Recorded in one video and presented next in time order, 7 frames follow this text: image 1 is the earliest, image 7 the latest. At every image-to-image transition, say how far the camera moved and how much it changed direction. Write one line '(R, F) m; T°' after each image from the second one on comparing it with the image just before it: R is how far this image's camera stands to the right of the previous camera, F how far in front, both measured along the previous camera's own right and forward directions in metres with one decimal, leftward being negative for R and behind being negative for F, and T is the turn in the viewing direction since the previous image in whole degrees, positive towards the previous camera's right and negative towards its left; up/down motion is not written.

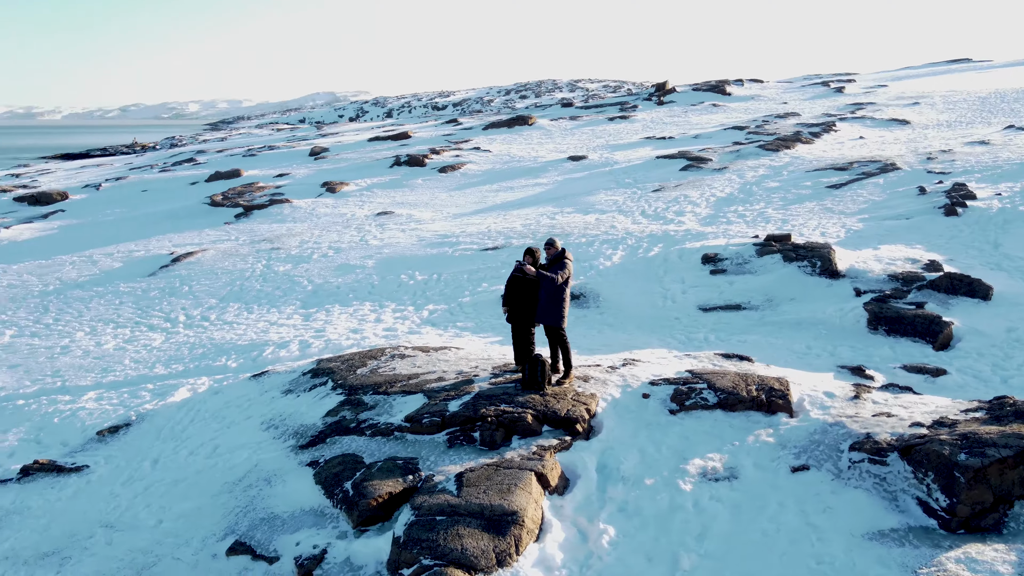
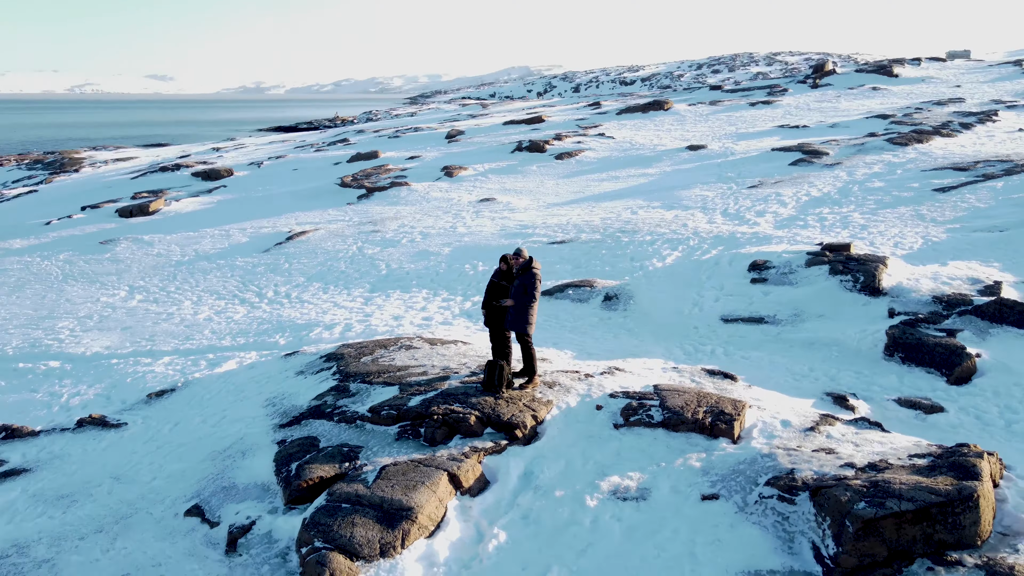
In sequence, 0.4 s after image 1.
(+1.8, -0.1) m; -13°
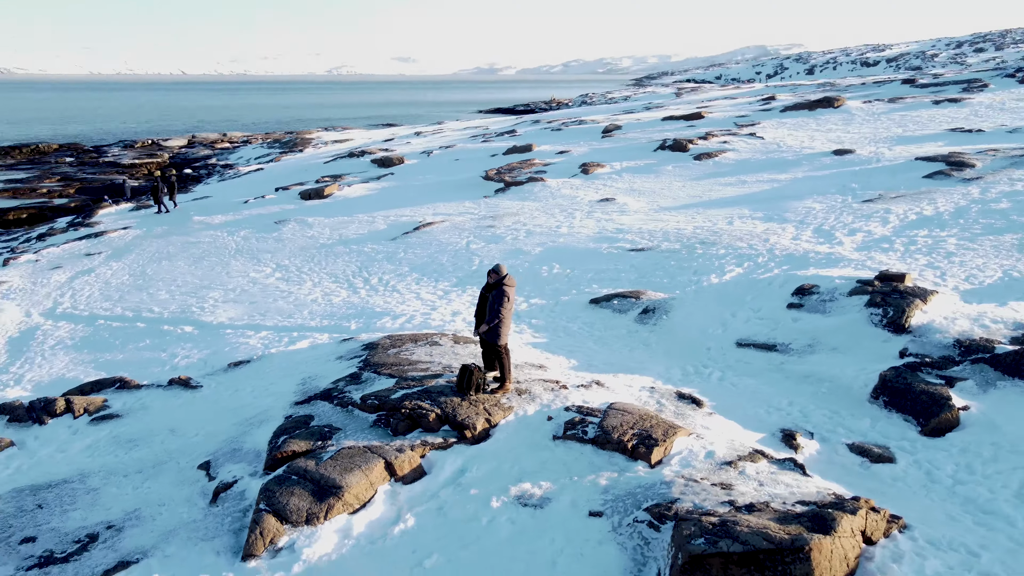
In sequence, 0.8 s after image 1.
(+2.2, -0.4) m; -15°
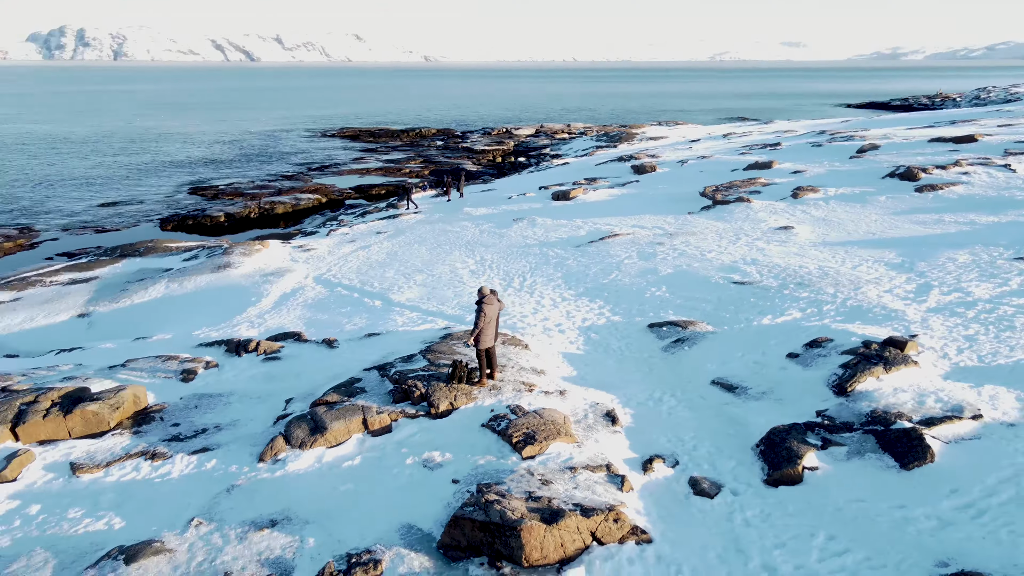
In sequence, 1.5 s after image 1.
(+4.3, -1.2) m; -25°
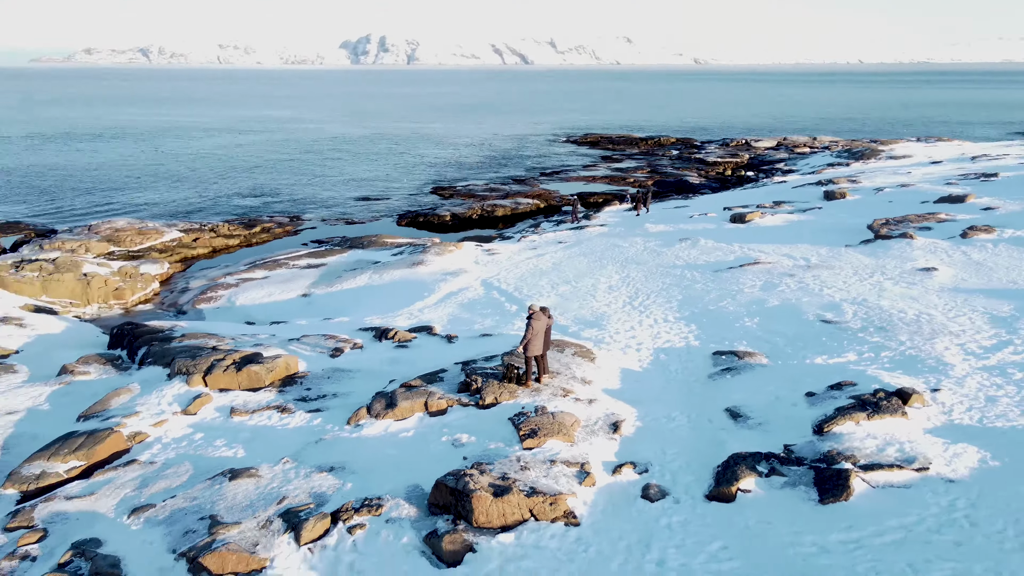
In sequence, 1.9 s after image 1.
(+2.9, -1.4) m; -18°
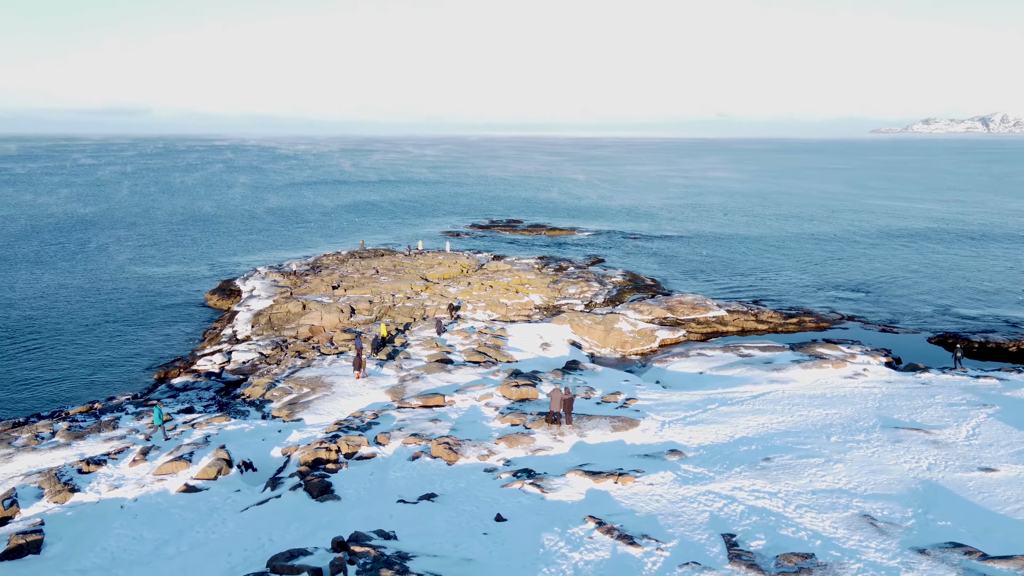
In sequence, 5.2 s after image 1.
(+16.7, -3.3) m; -52°
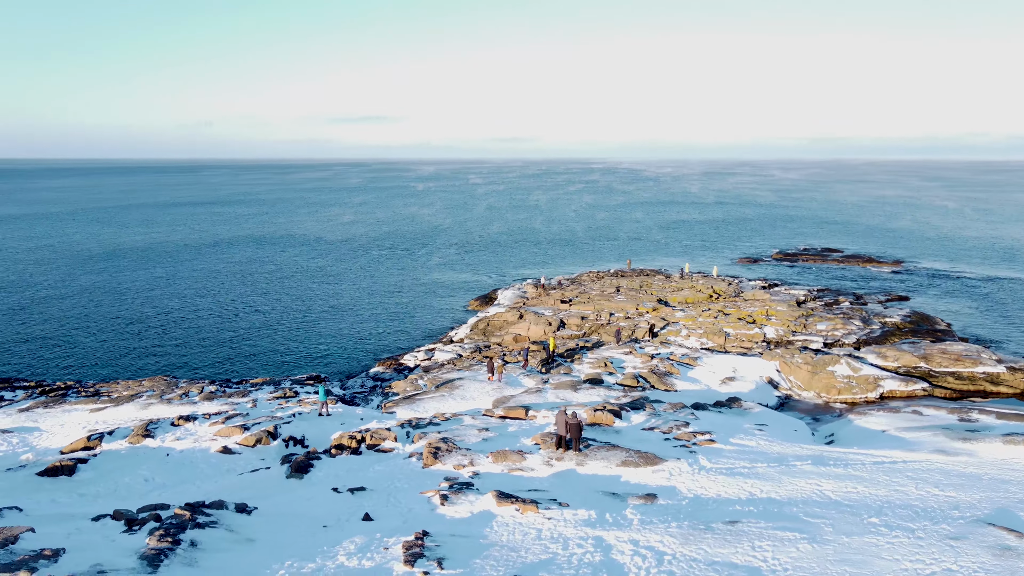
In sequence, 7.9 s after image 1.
(+8.9, +2.3) m; -26°
